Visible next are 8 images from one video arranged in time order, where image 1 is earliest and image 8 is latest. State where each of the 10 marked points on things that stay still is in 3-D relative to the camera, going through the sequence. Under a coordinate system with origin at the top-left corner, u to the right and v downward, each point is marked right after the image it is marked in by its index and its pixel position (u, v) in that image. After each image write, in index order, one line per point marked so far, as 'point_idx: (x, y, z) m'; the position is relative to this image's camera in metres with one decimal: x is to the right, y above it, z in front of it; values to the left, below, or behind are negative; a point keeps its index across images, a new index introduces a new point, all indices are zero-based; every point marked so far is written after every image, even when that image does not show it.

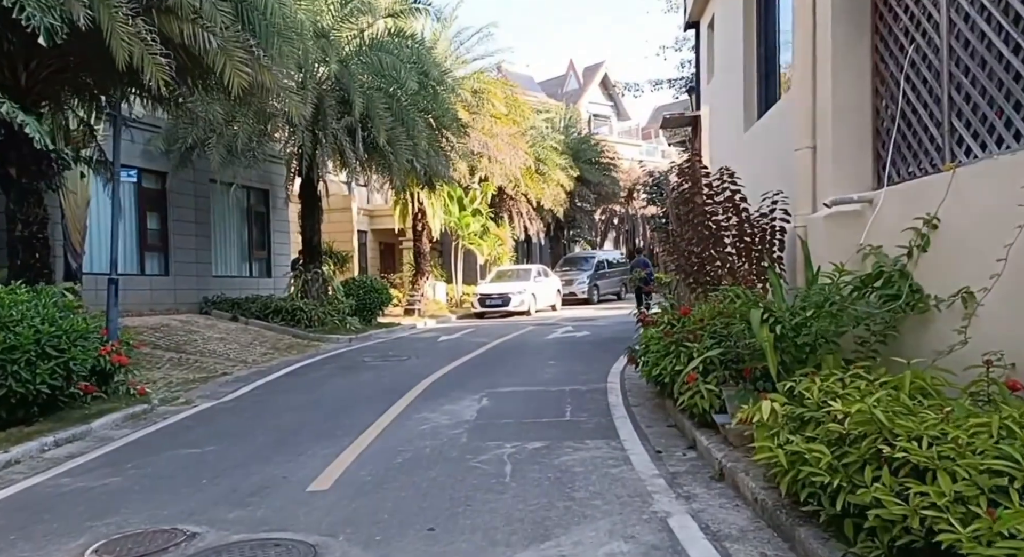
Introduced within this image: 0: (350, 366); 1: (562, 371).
0: (-2.7, -1.4, +16.5) m
1: (+0.7, -1.4, +14.6) m
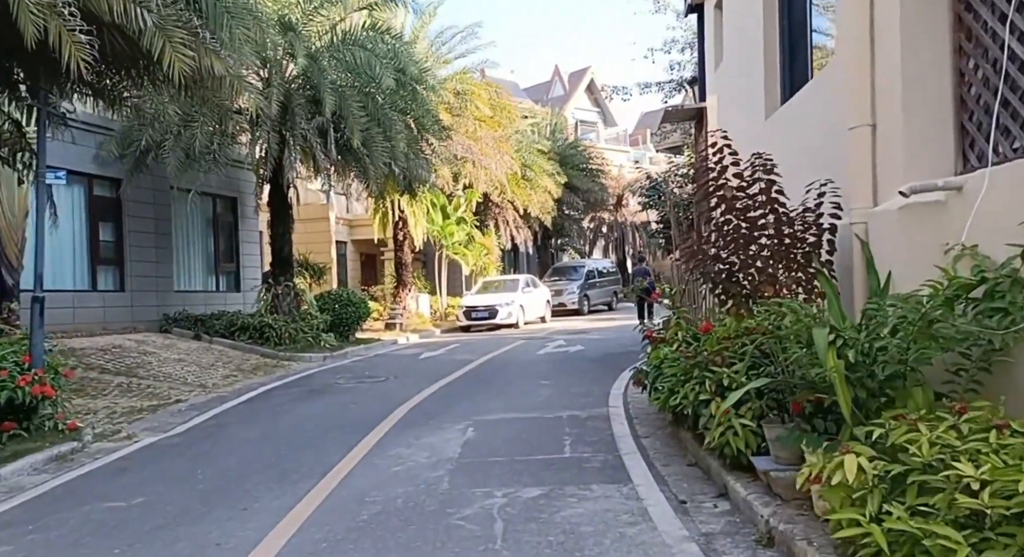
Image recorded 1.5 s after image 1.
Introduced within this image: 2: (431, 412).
0: (-2.9, -1.6, +14.9) m
1: (+0.6, -1.5, +13.1) m
2: (-1.0, -1.6, +11.8) m
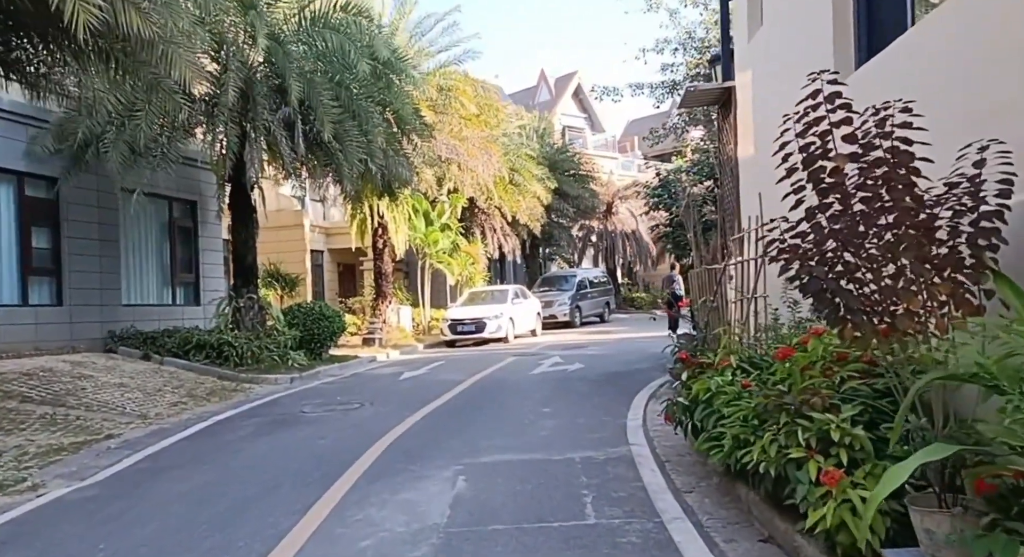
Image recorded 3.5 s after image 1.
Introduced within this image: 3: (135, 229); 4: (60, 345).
0: (-2.9, -1.8, +12.7) m
1: (+0.6, -1.6, +11.0) m
2: (-1.0, -1.7, +9.7) m
3: (-6.8, +0.9, +17.9) m
4: (-7.2, -1.0, +15.8) m
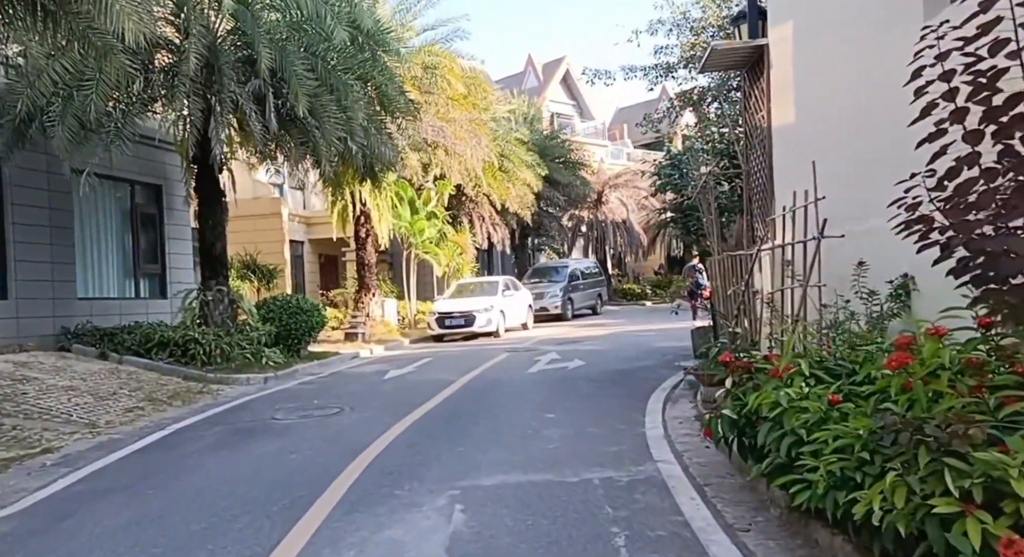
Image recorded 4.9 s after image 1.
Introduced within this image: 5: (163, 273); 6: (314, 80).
0: (-2.9, -1.6, +11.2) m
1: (+0.6, -1.5, +9.5) m
2: (-0.9, -1.6, +8.2) m
3: (-6.9, +1.0, +16.3) m
4: (-7.2, -0.9, +14.2) m
5: (-6.3, +0.1, +18.0) m
6: (-2.9, +2.9, +14.6) m
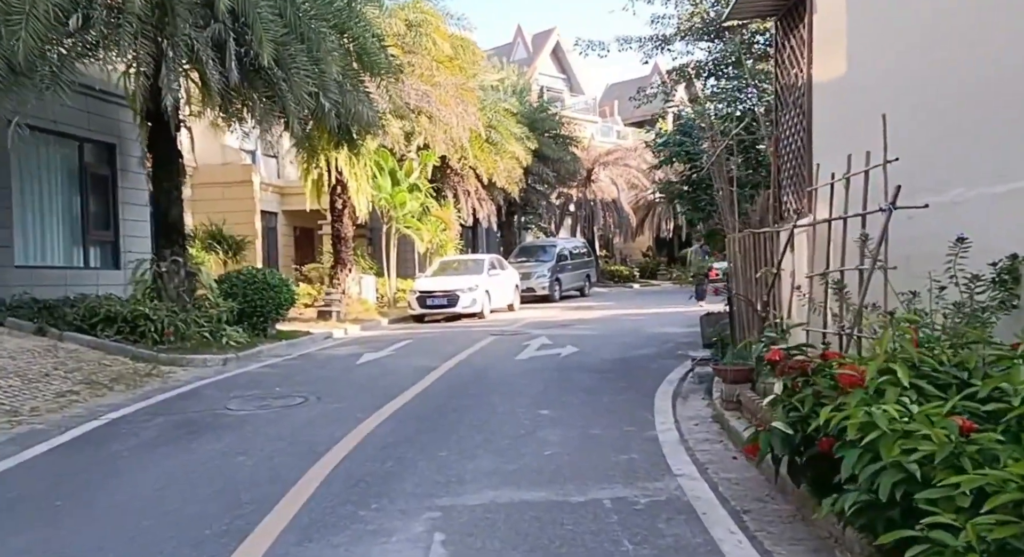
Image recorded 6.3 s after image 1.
0: (-3.0, -1.3, +9.7) m
1: (+0.5, -1.3, +8.0) m
2: (-1.0, -1.4, +6.7) m
3: (-7.0, +1.5, +14.6) m
4: (-7.4, -0.5, +12.6) m
5: (-6.5, +0.6, +16.4) m
6: (-3.0, +3.3, +13.0) m
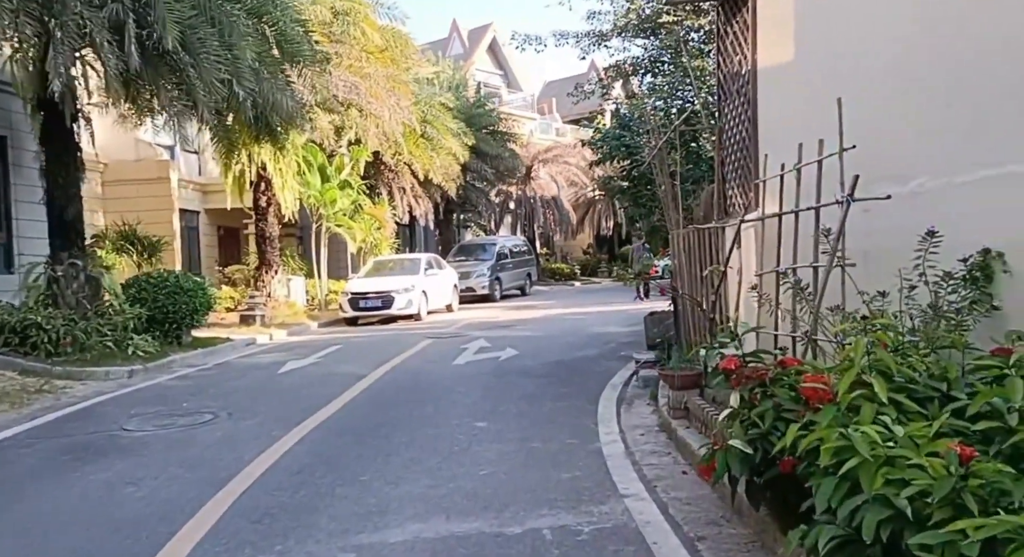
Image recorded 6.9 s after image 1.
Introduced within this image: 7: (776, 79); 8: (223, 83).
0: (-3.6, -1.4, +8.7) m
1: (0.0, -1.3, +7.3) m
2: (-1.4, -1.4, +5.9) m
3: (-7.9, +1.4, +13.5) m
4: (-8.2, -0.6, +11.4) m
5: (-7.5, +0.5, +15.3) m
6: (-3.8, +3.3, +12.1) m
7: (+2.2, +1.6, +8.2) m
8: (-3.6, +2.5, +12.7) m
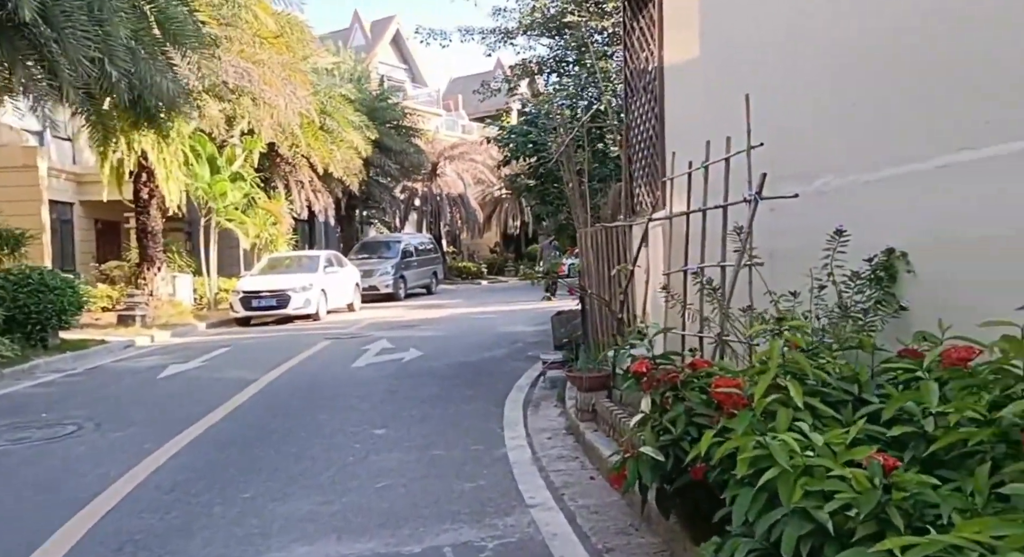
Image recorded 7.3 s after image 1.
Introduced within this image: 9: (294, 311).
0: (-4.5, -1.4, +8.0) m
1: (-0.7, -1.3, +6.9) m
2: (-2.0, -1.4, +5.3) m
3: (-9.2, +1.5, +12.3) m
4: (-9.2, -0.5, +10.2) m
5: (-8.9, +0.6, +14.1) m
6: (-5.0, +3.3, +11.3) m
7: (+1.4, +1.6, +7.9) m
8: (-4.8, +2.5, +12.0) m
9: (-4.2, -0.6, +19.7) m
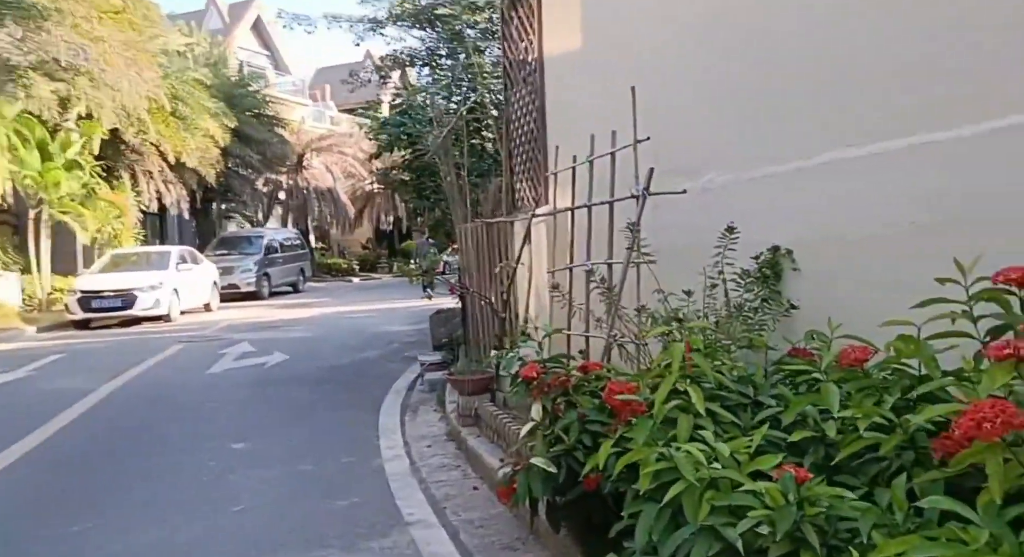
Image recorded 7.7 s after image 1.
0: (-5.3, -1.3, +6.9) m
1: (-1.5, -1.3, +6.3) m
2: (-2.5, -1.4, +4.6) m
3: (-10.5, +1.5, +10.6) m
4: (-10.3, -0.5, +8.5) m
5: (-10.5, +0.6, +12.4) m
6: (-6.2, +3.3, +10.1) m
7: (+0.5, +1.7, +7.6) m
8: (-6.2, +2.5, +10.8) m
9: (-6.6, -0.6, +18.5) m
